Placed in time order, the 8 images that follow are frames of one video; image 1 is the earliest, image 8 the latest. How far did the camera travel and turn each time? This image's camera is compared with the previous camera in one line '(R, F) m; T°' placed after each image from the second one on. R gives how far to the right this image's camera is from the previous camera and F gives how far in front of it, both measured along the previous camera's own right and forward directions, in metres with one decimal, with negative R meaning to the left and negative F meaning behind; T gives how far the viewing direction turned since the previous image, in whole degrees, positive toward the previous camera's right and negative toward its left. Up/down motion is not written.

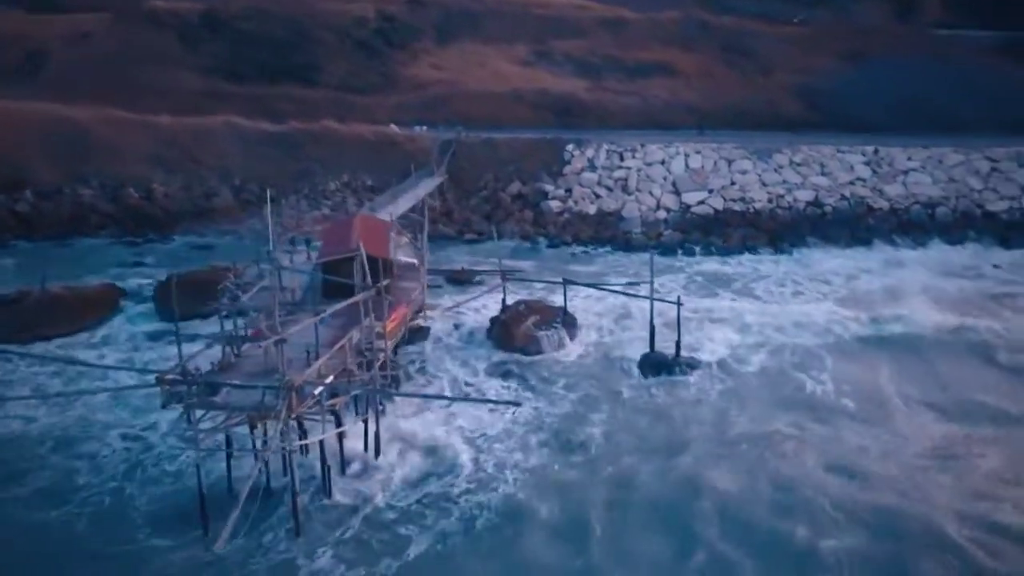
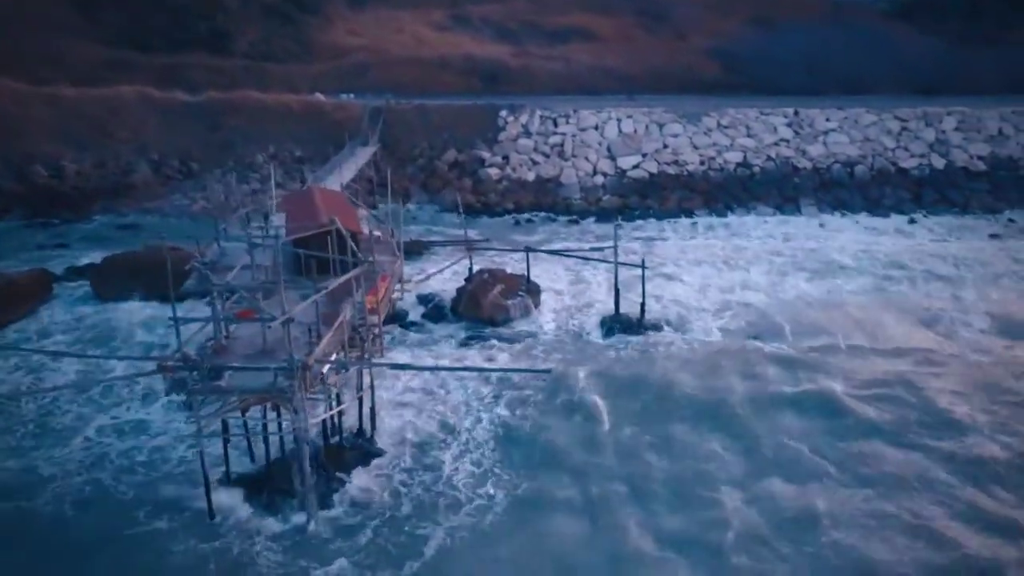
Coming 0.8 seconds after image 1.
(-0.9, 0.0) m; +7°
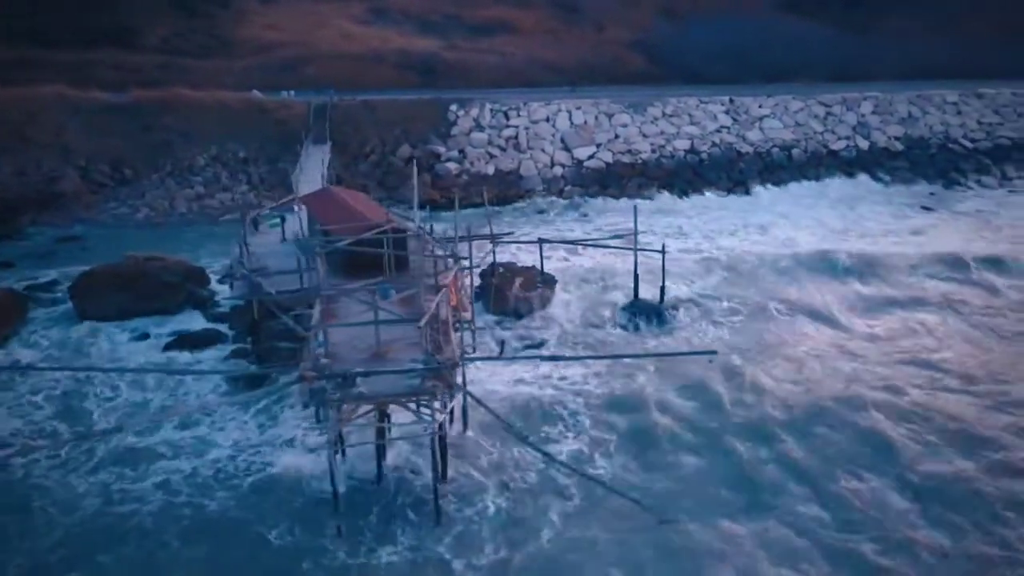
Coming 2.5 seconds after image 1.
(-2.2, +0.2) m; +9°
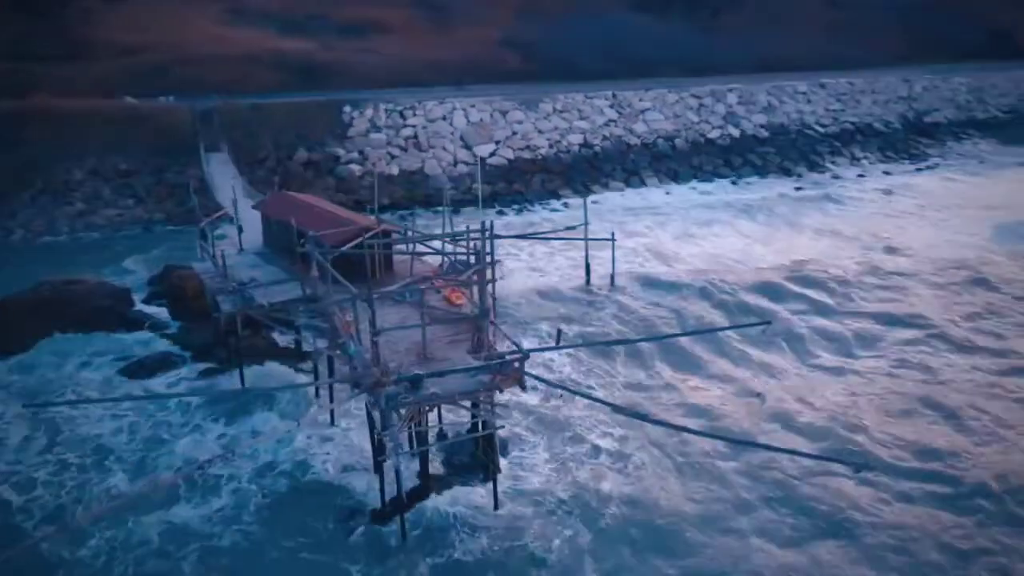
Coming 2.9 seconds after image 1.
(-1.8, +0.2) m; +12°
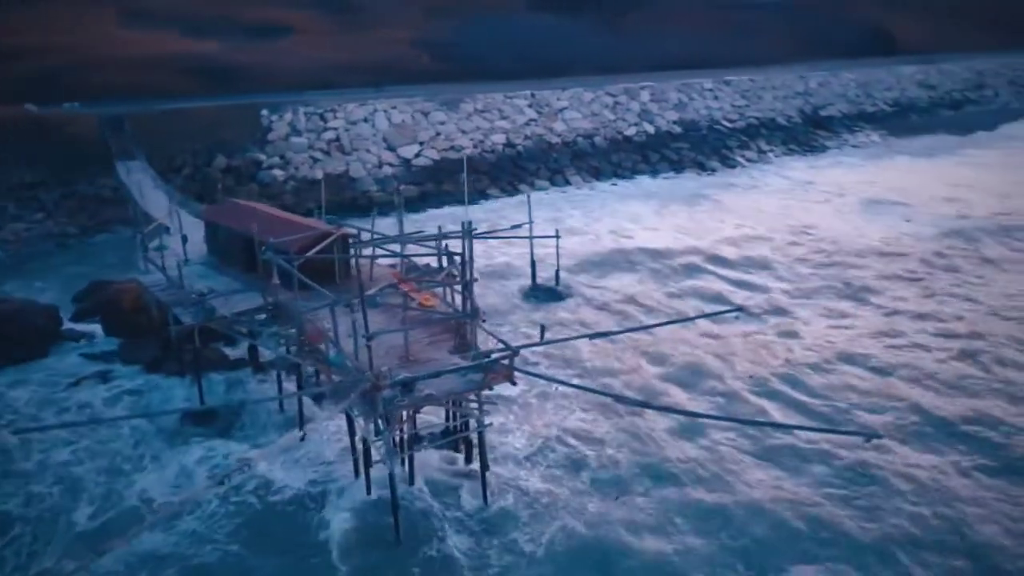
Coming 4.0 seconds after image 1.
(-0.7, 0.0) m; +7°
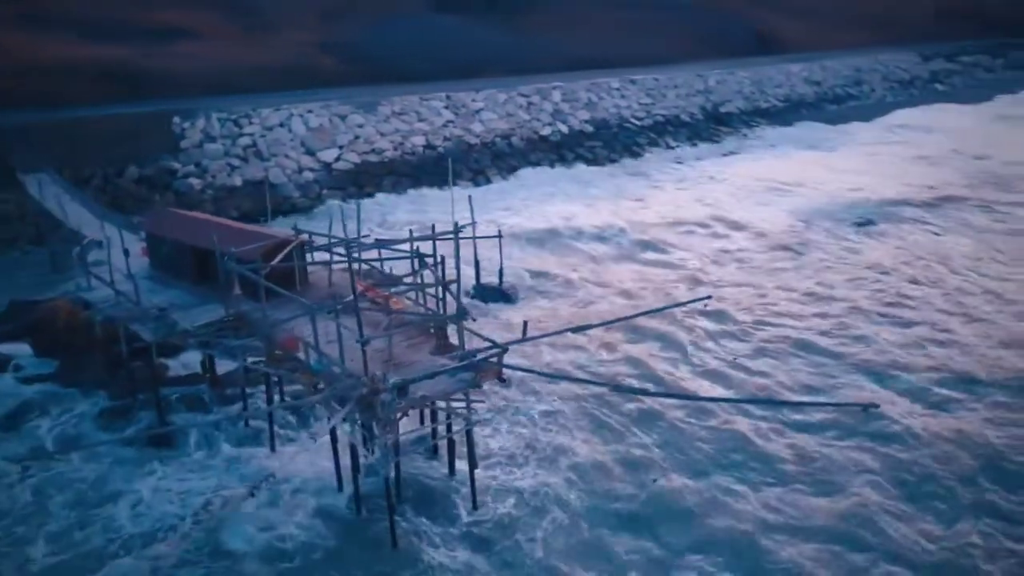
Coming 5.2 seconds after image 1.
(-0.7, -0.1) m; +7°
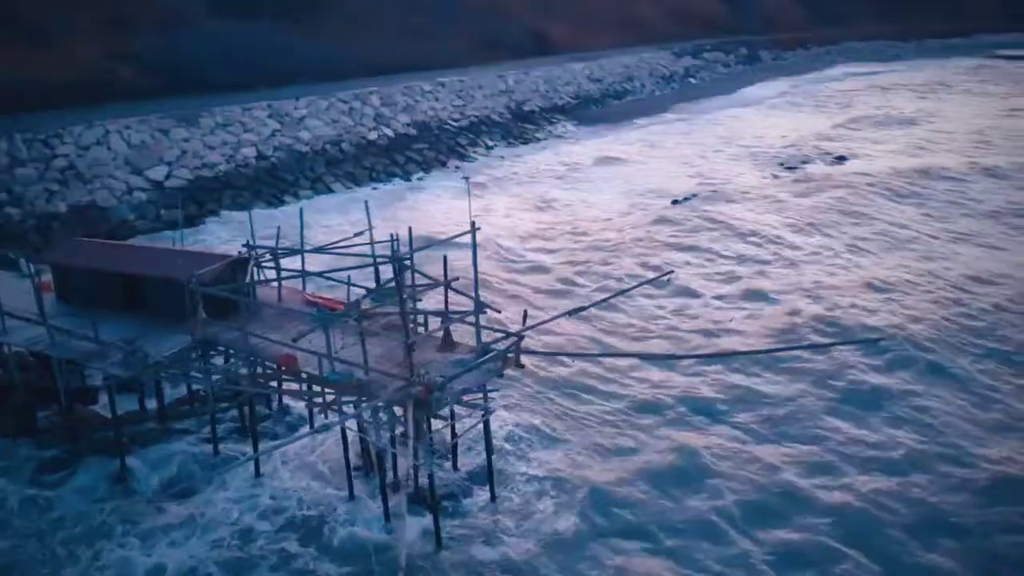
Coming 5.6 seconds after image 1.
(-2.0, -0.1) m; +16°
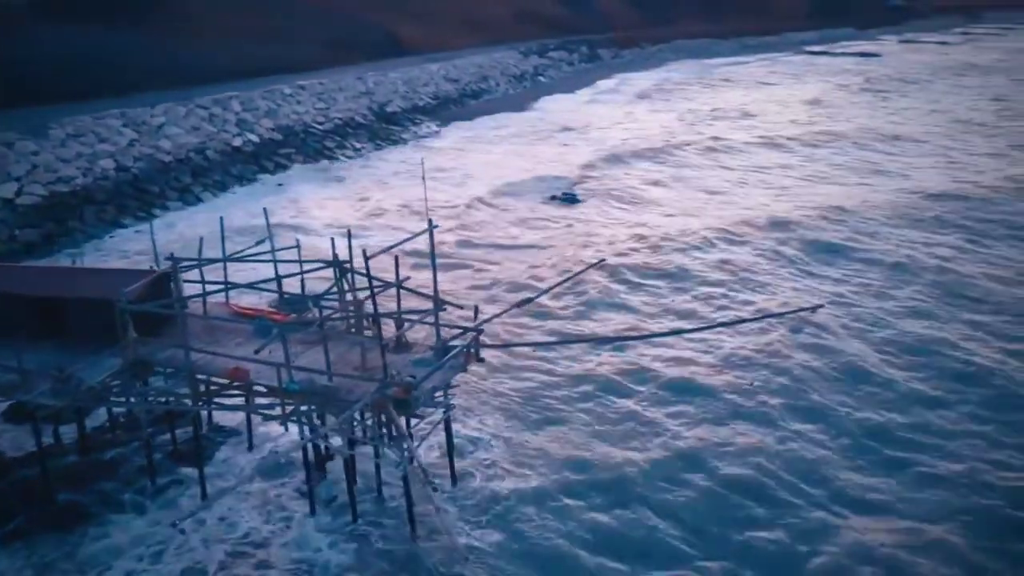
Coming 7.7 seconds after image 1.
(-0.9, 0.0) m; +10°
